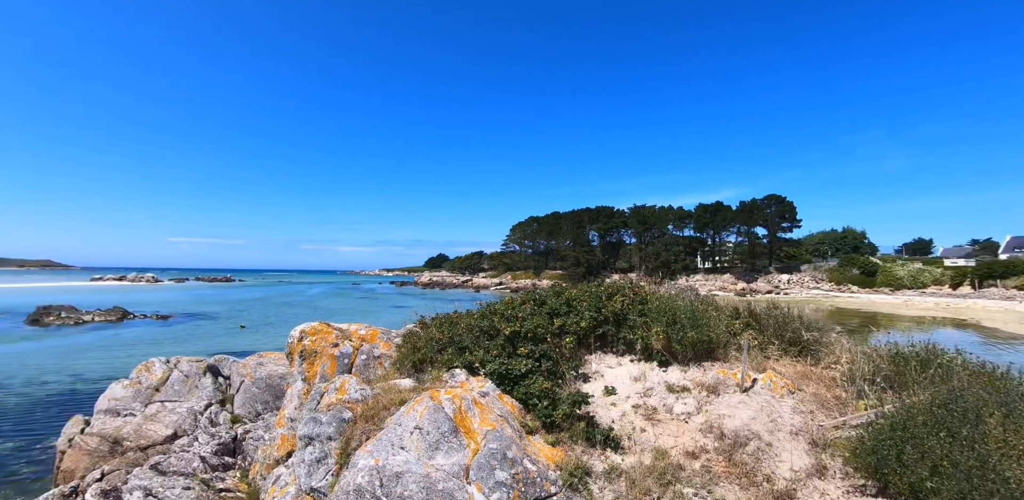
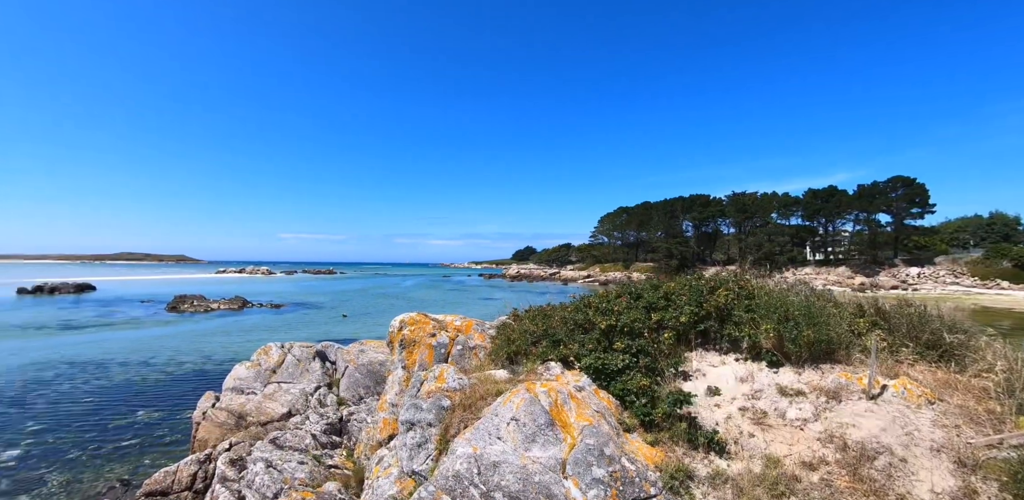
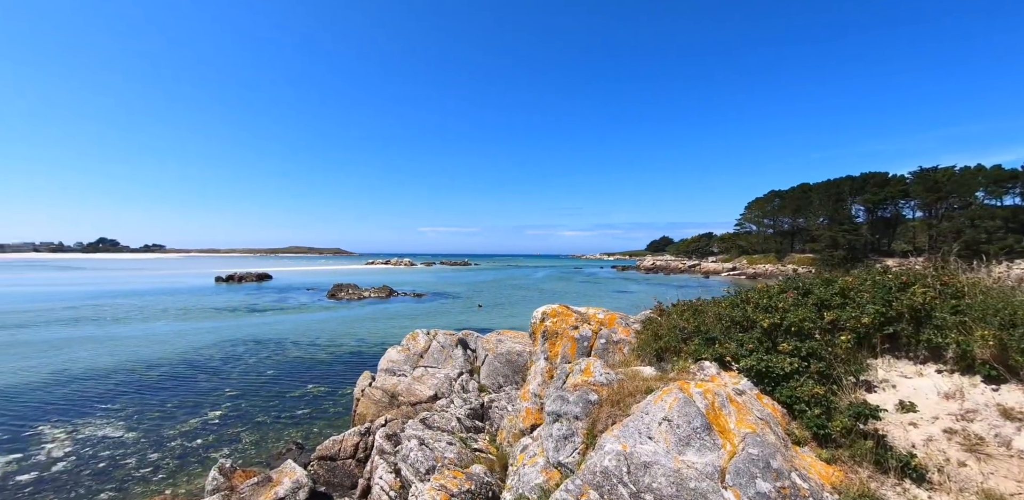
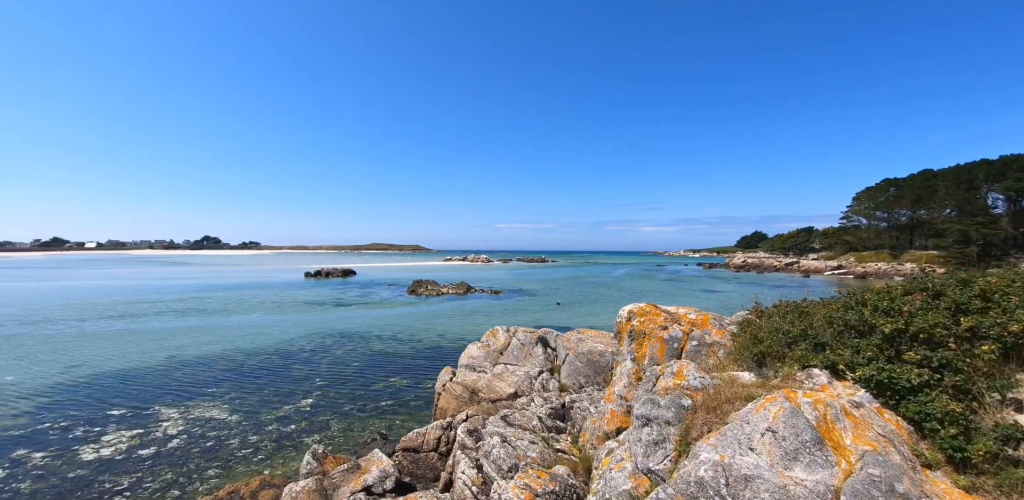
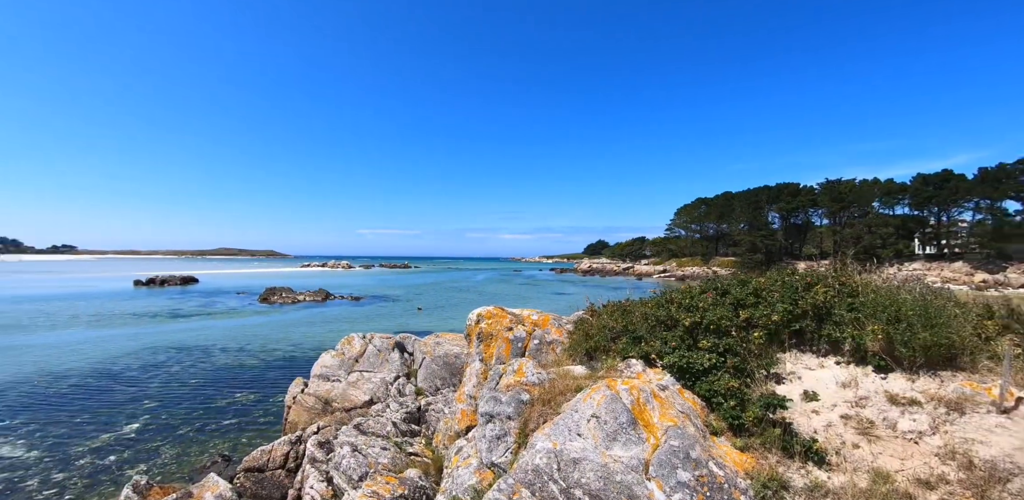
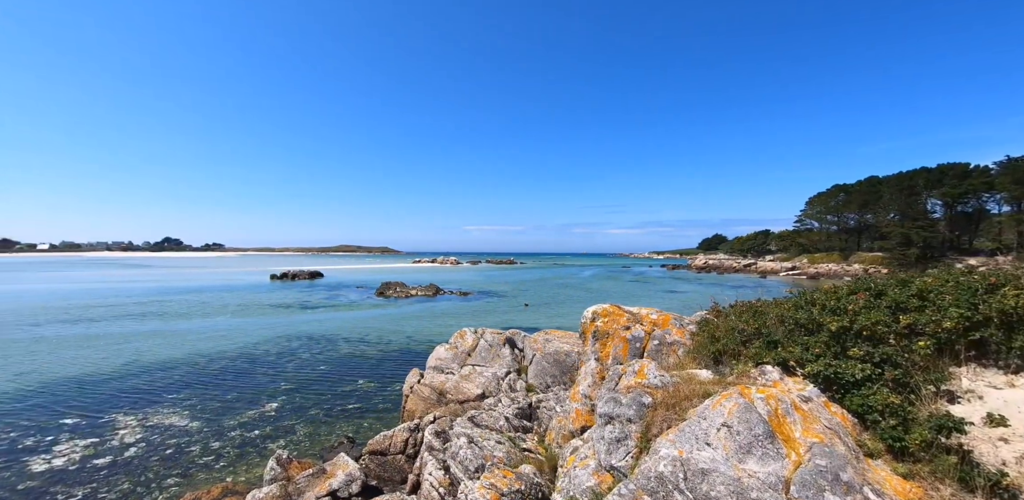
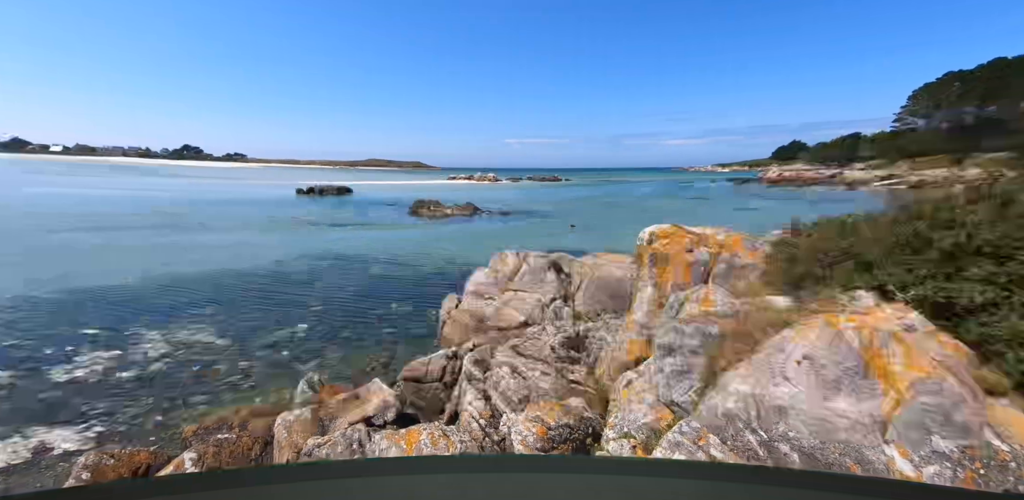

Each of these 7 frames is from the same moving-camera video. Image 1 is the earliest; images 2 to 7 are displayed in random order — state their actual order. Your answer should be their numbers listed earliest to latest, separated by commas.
2, 5, 3, 6, 4, 7
